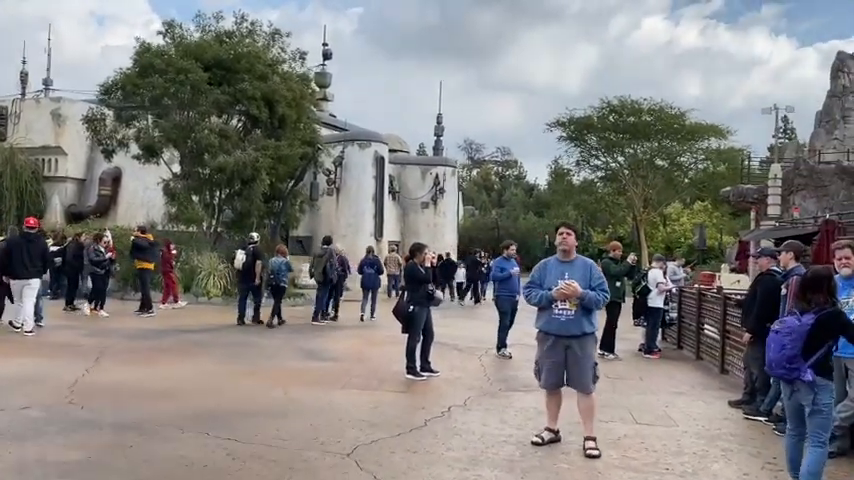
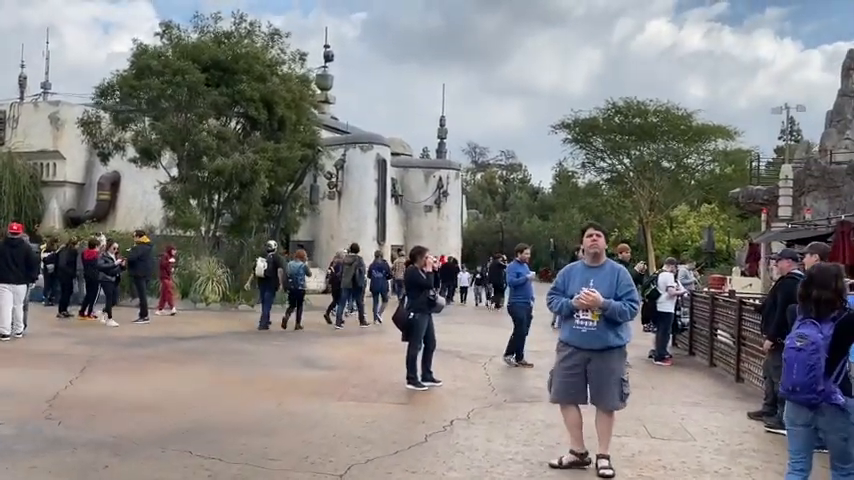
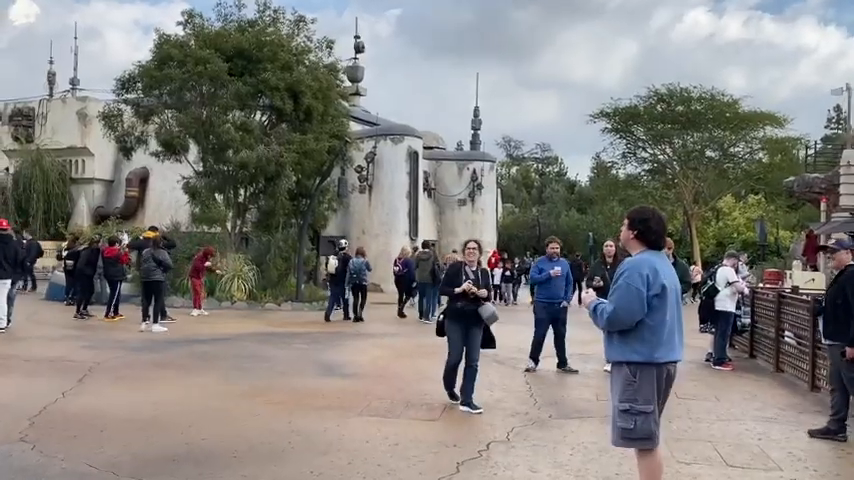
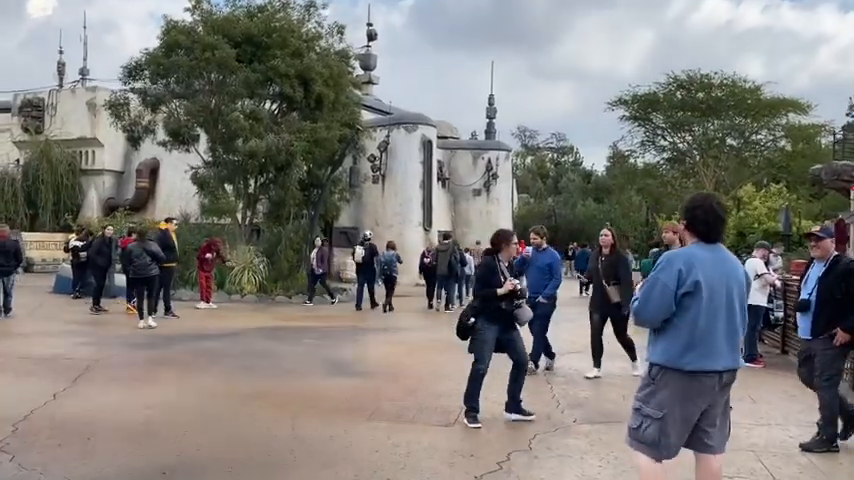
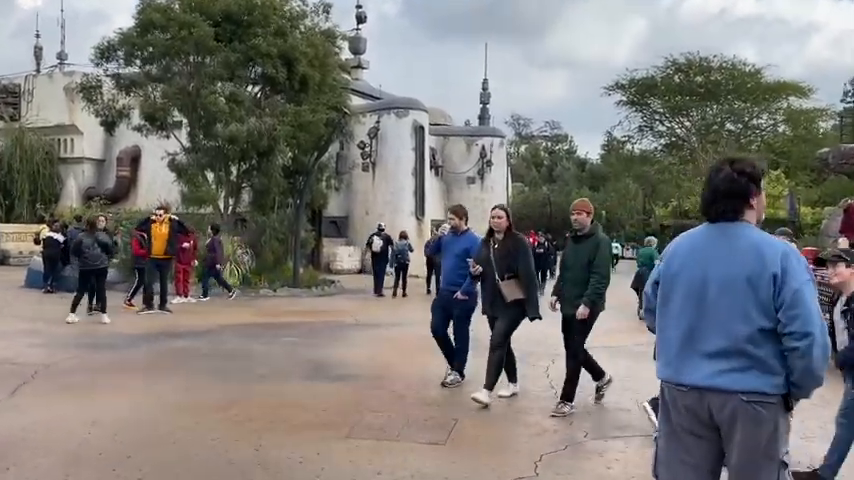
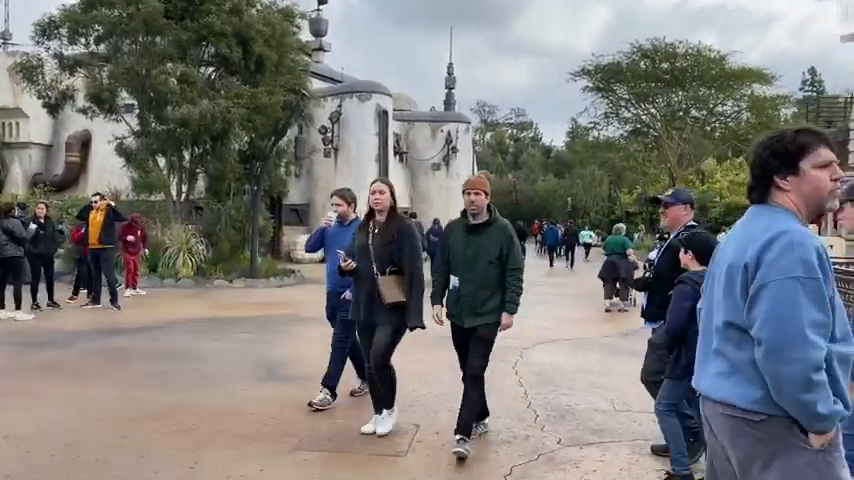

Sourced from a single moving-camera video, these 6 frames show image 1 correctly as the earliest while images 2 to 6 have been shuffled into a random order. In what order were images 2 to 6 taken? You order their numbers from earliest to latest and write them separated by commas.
2, 3, 4, 5, 6
